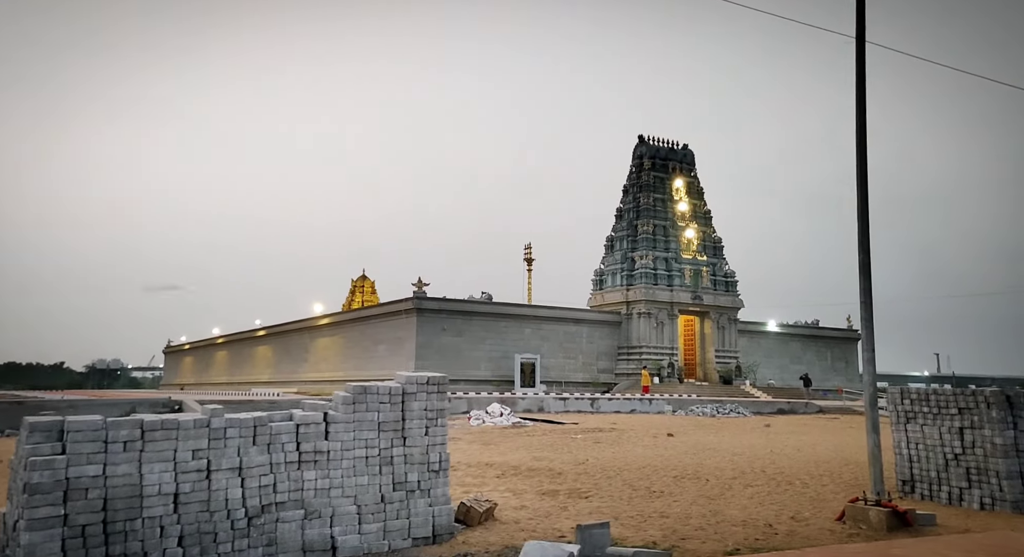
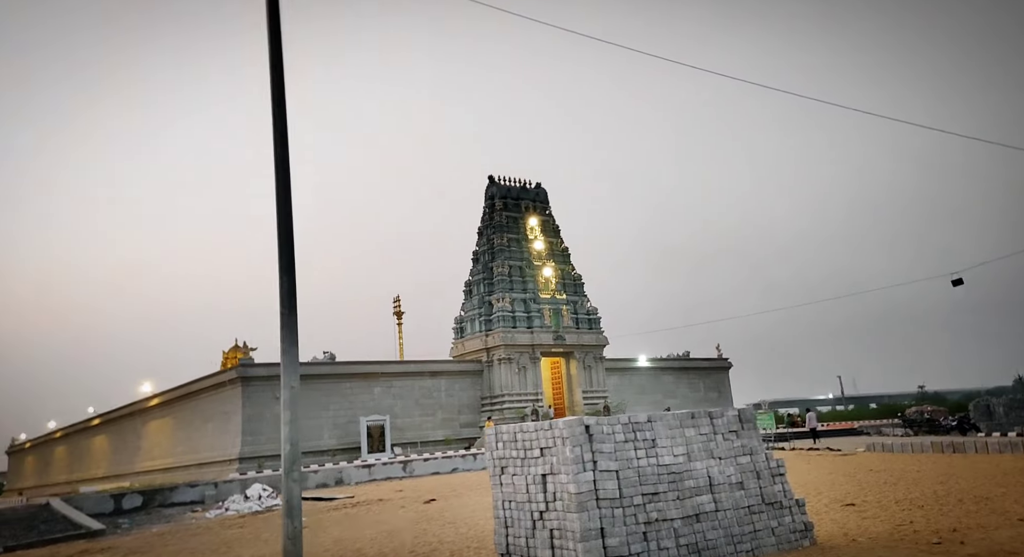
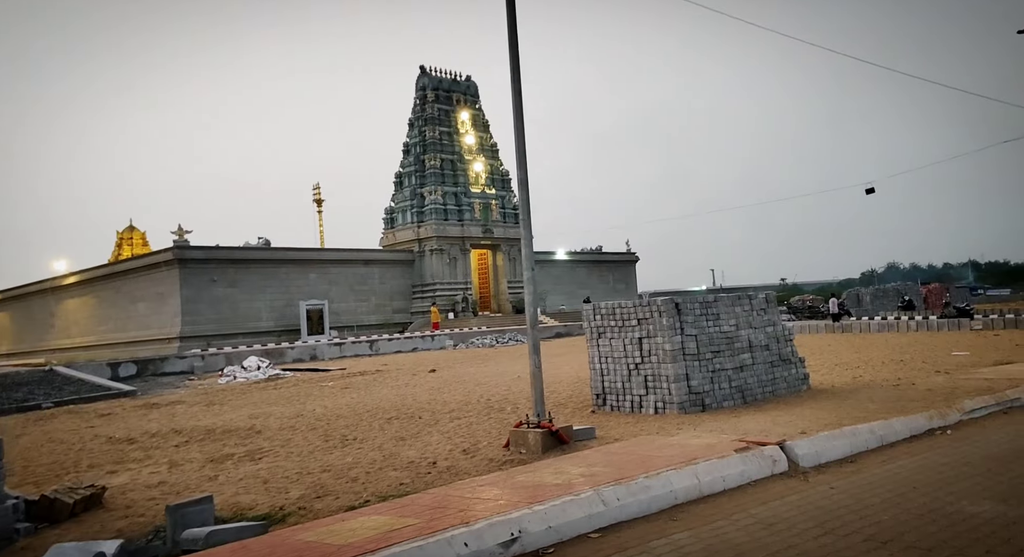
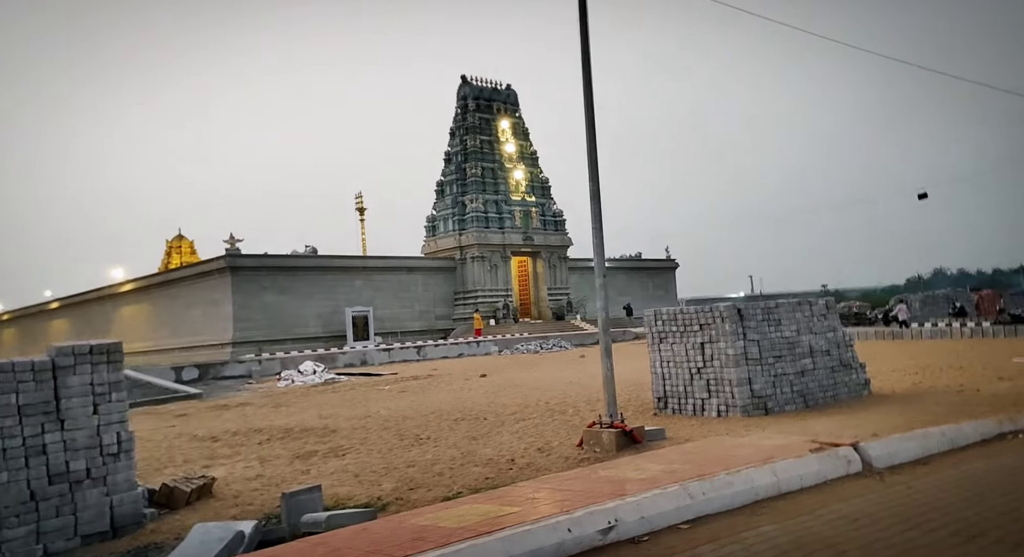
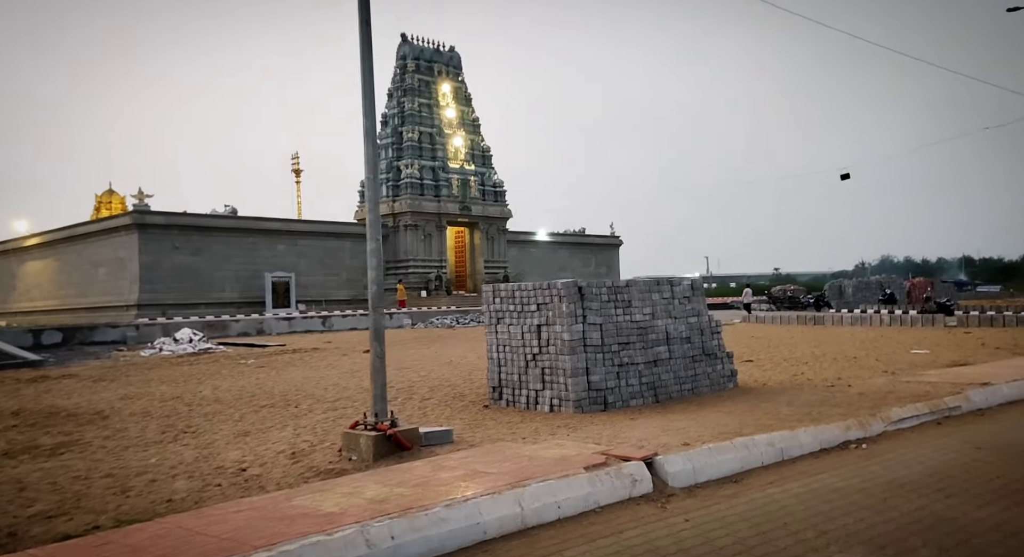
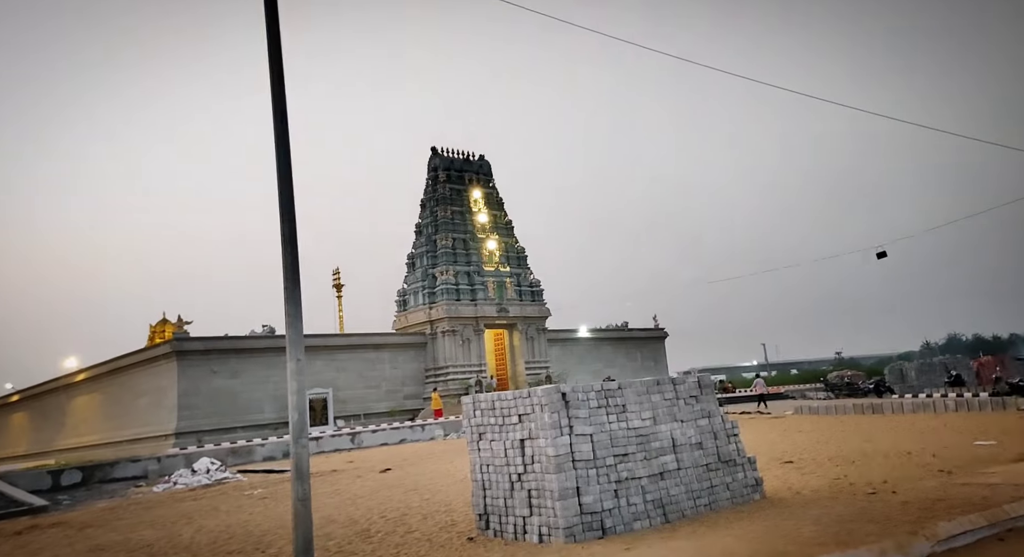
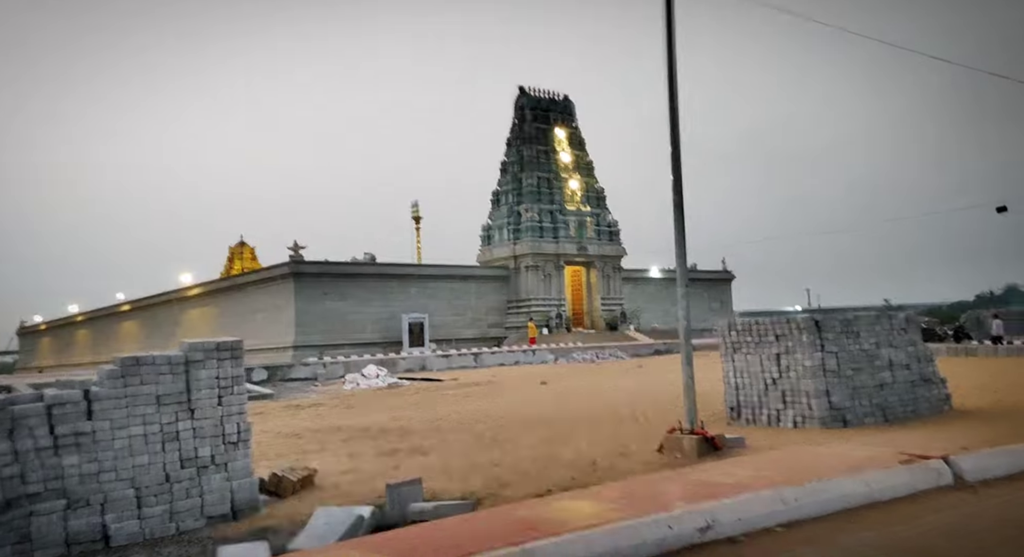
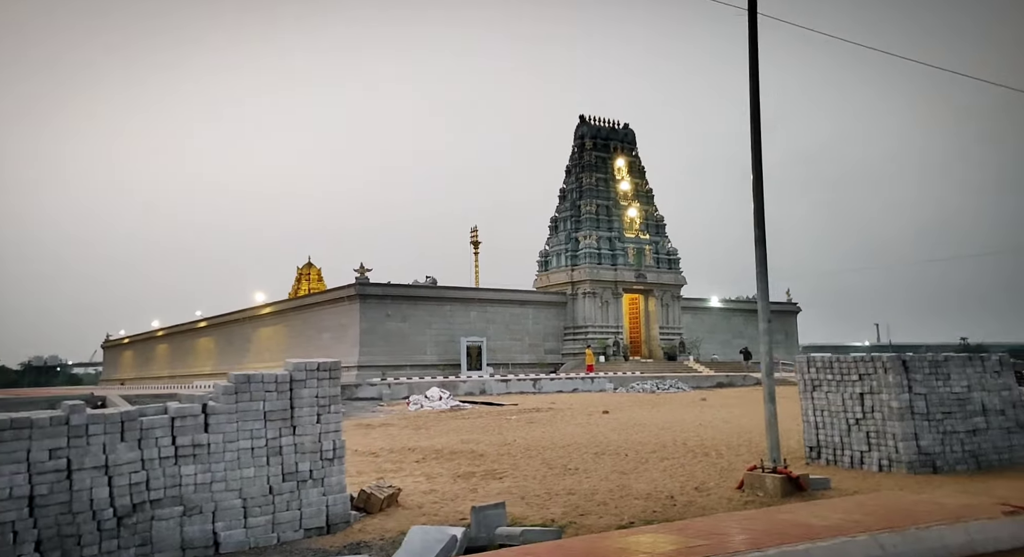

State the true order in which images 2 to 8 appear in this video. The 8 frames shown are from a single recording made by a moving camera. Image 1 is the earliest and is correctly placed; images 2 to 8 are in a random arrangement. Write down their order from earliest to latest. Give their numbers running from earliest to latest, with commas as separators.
8, 7, 4, 3, 5, 6, 2
